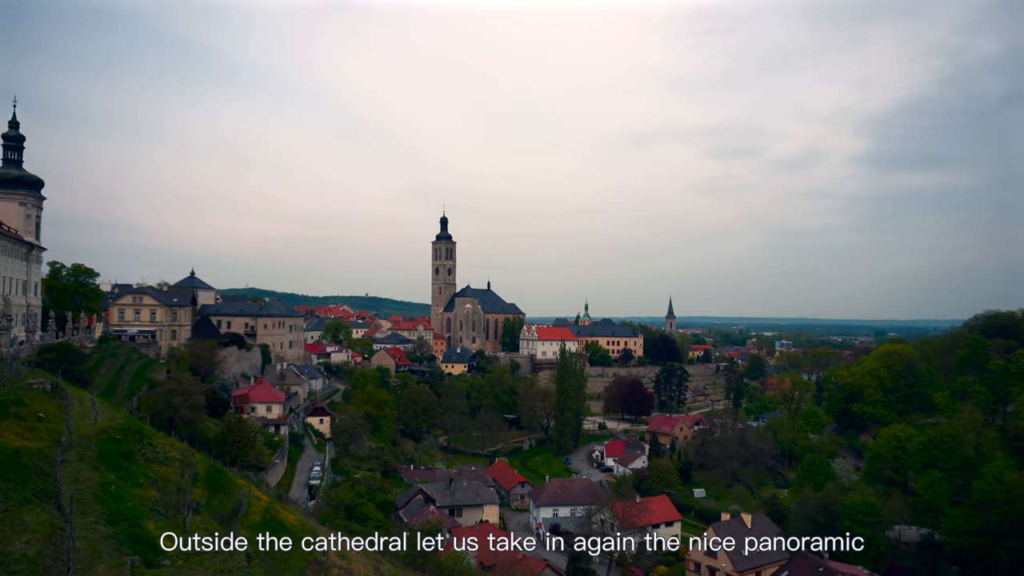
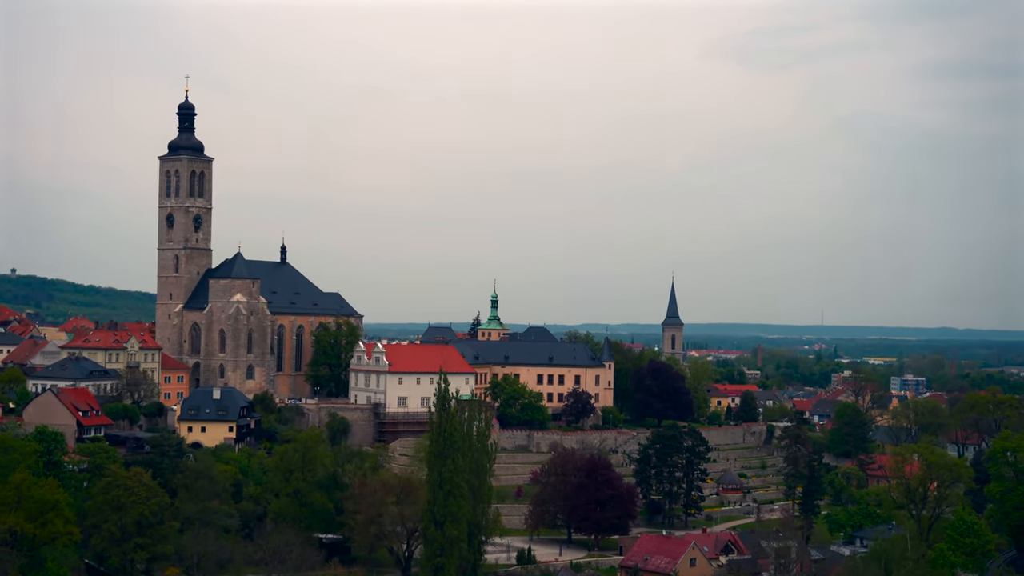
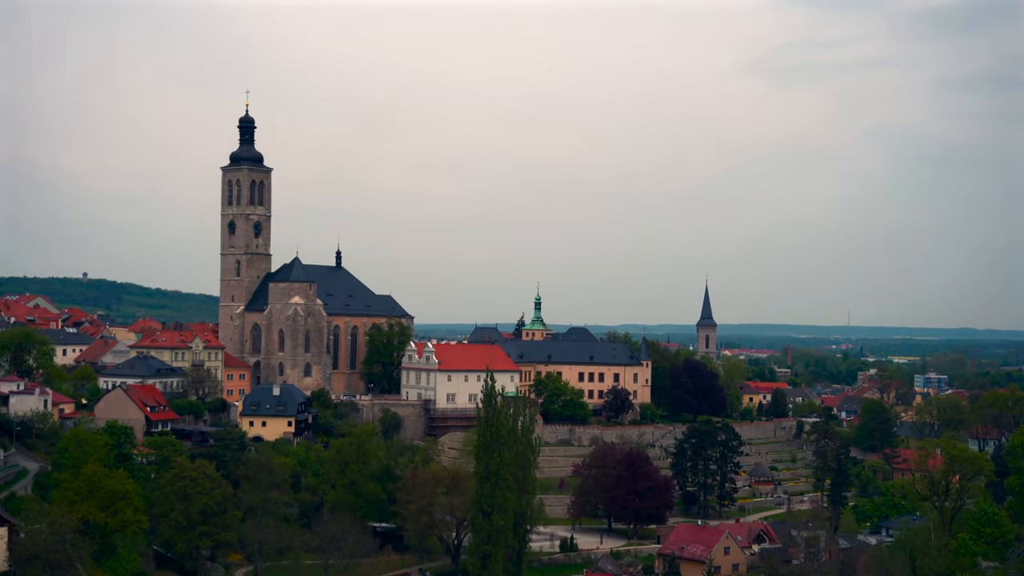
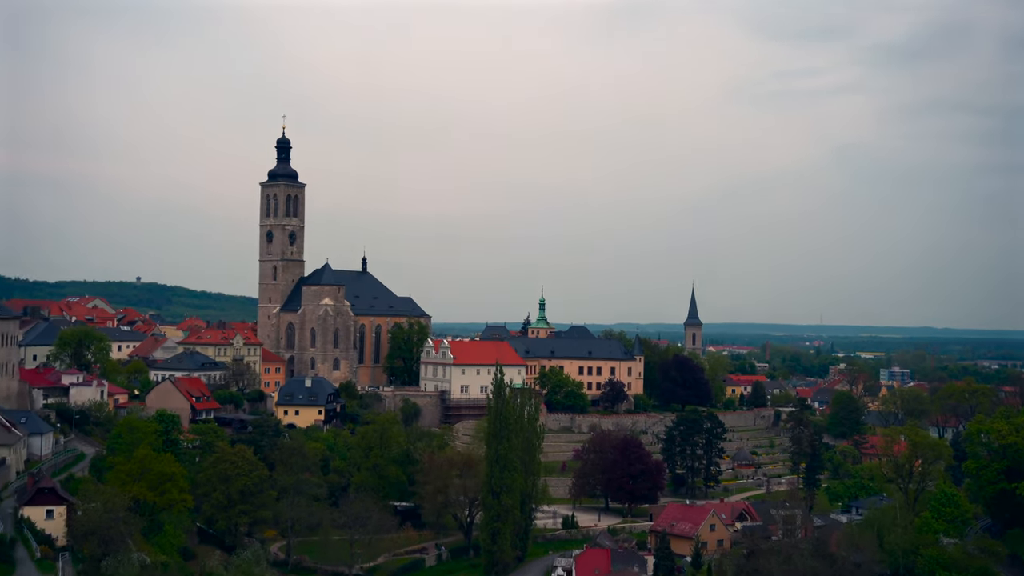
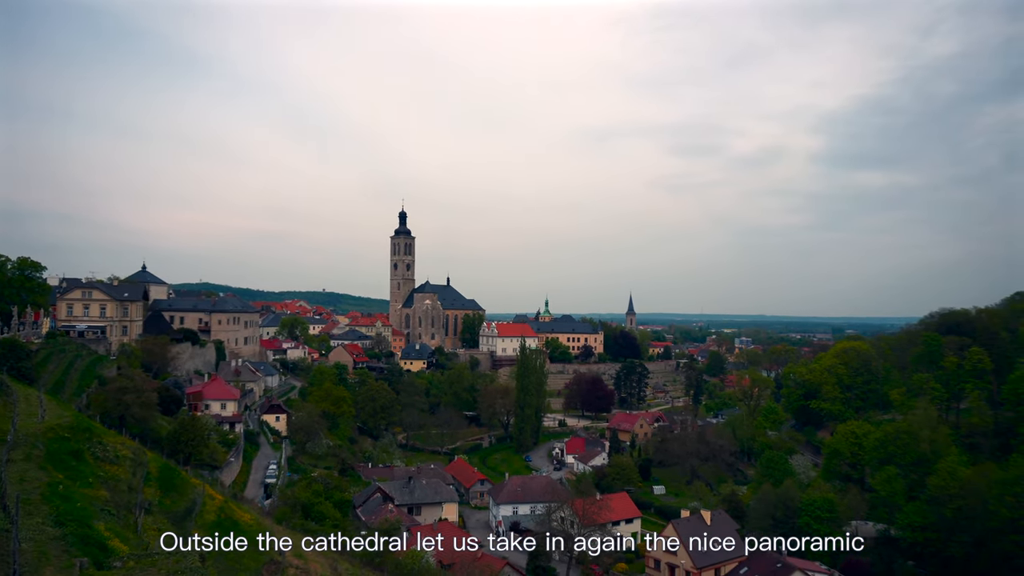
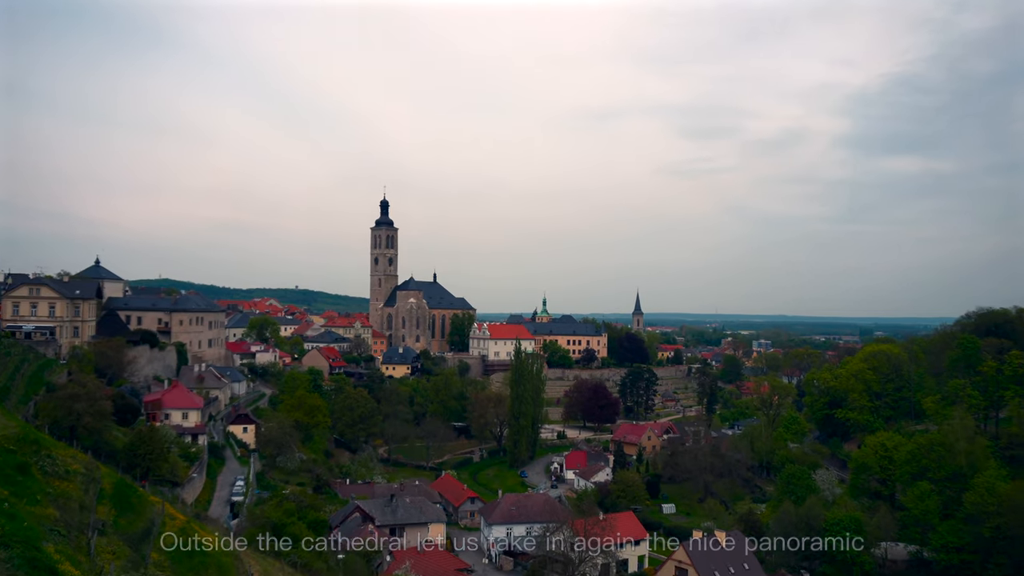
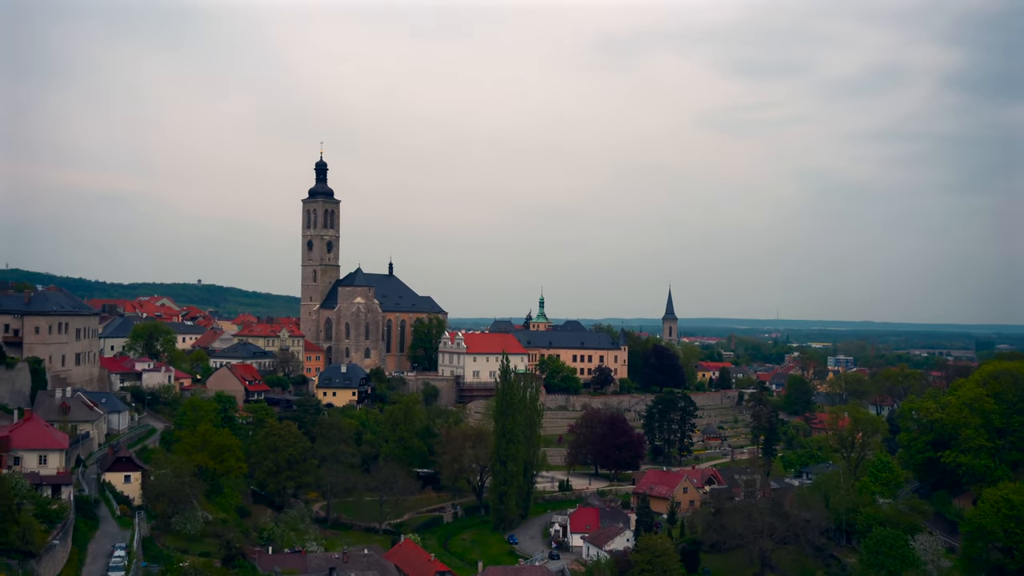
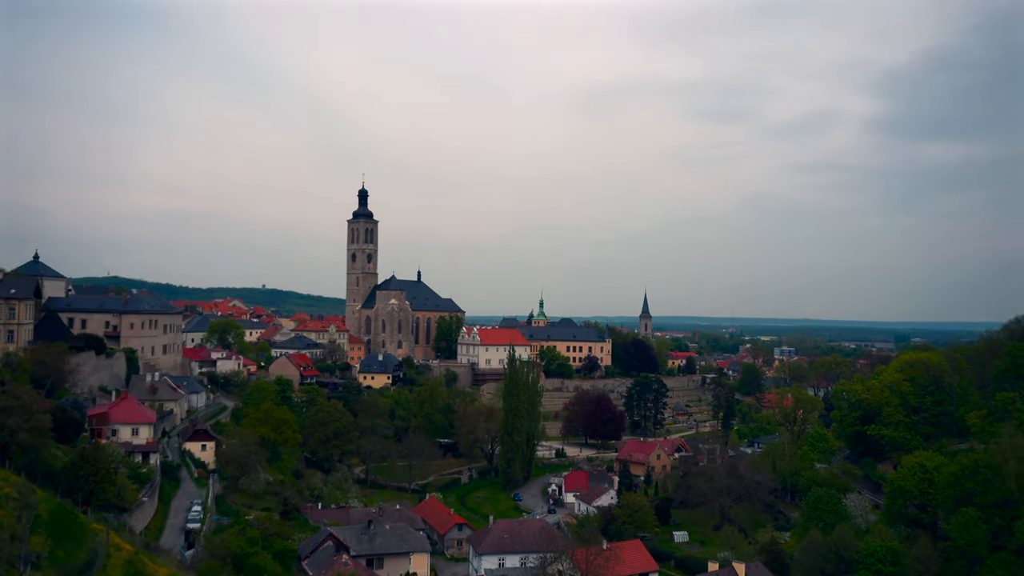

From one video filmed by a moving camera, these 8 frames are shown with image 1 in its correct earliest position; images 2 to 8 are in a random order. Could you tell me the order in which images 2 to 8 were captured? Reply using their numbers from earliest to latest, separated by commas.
5, 6, 8, 7, 4, 3, 2
